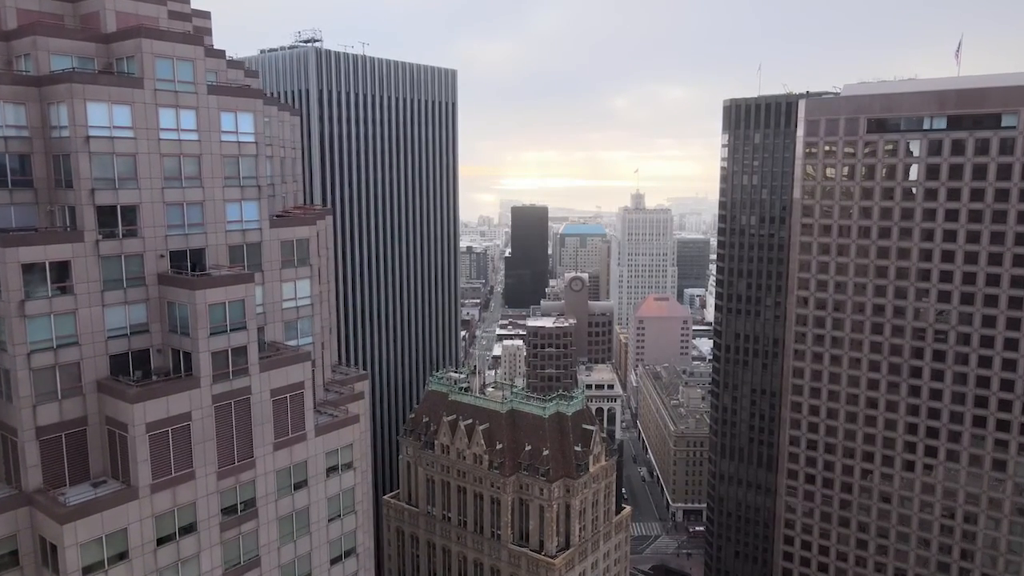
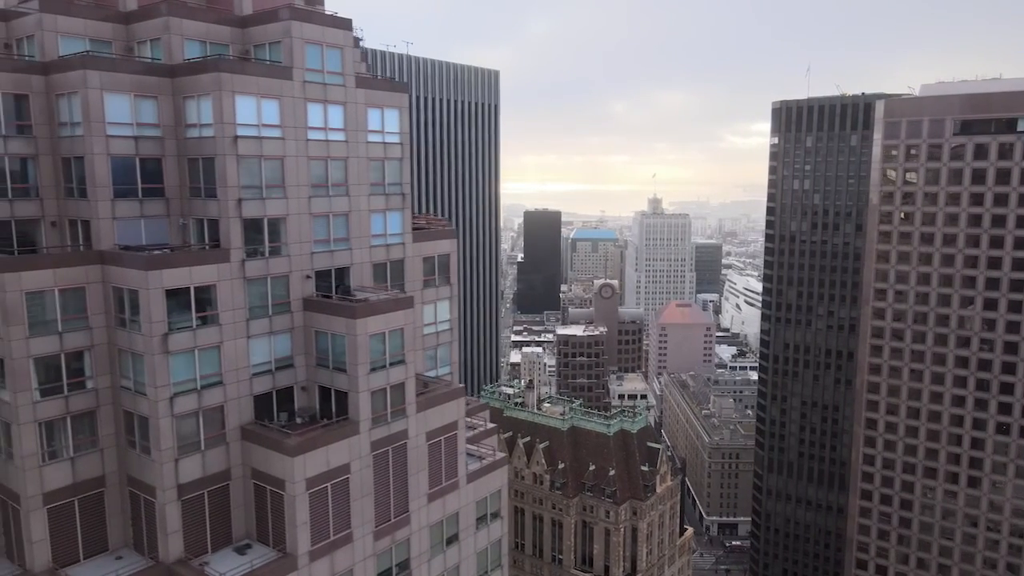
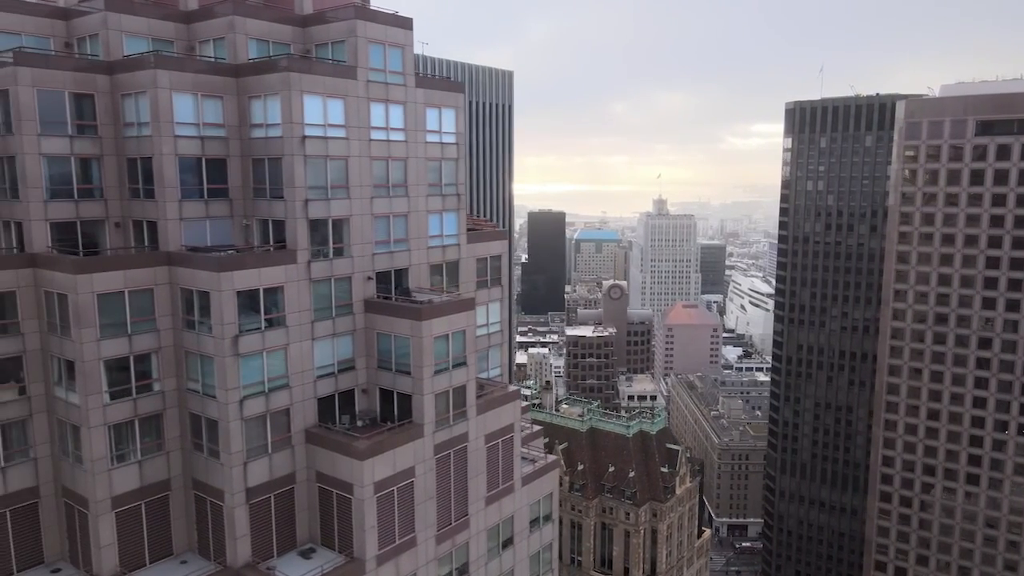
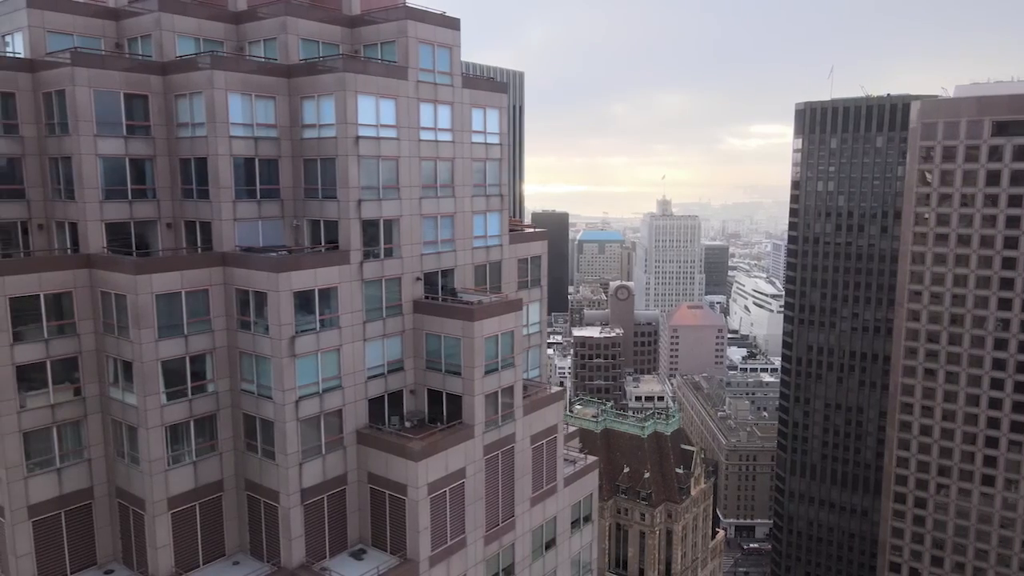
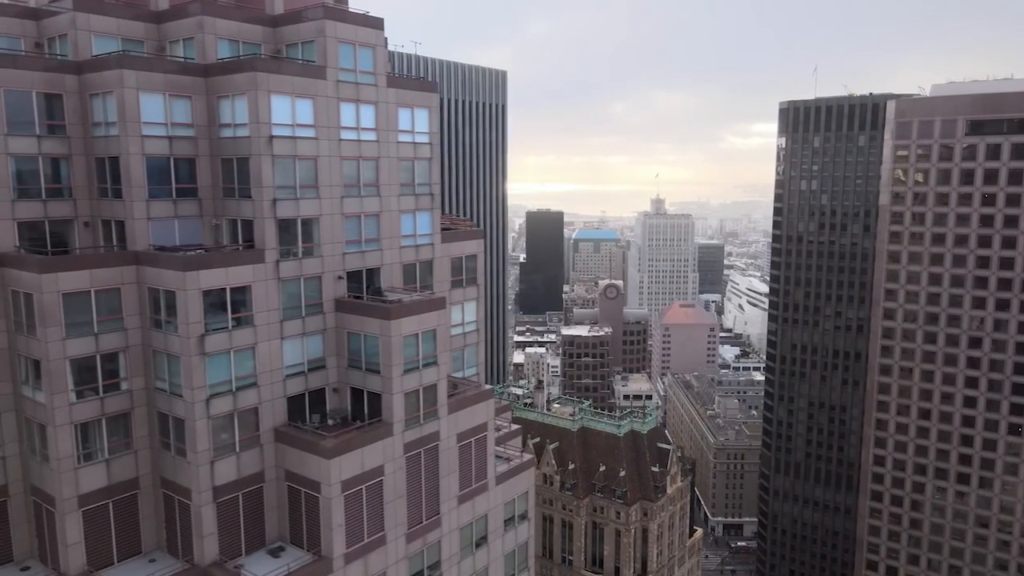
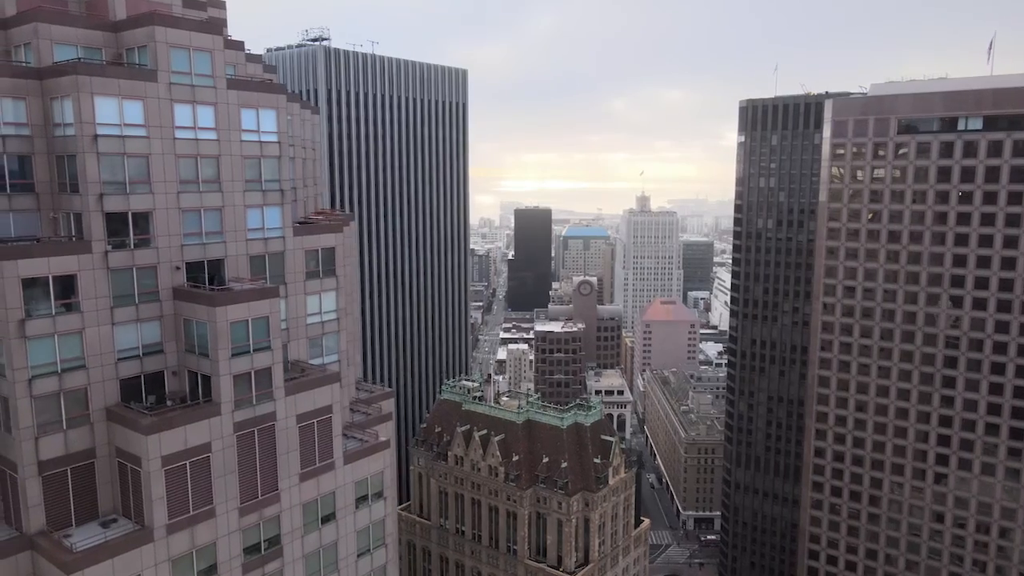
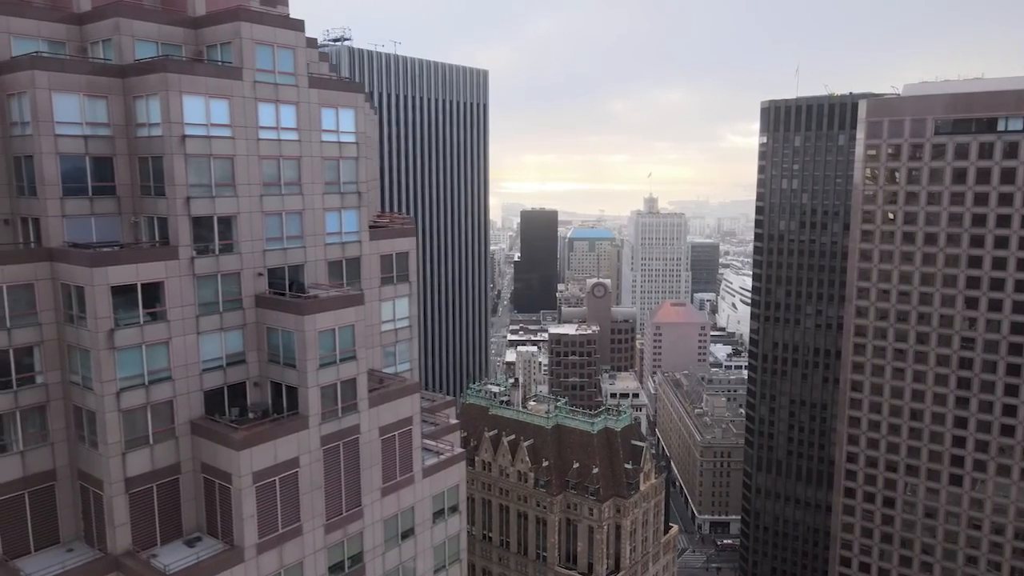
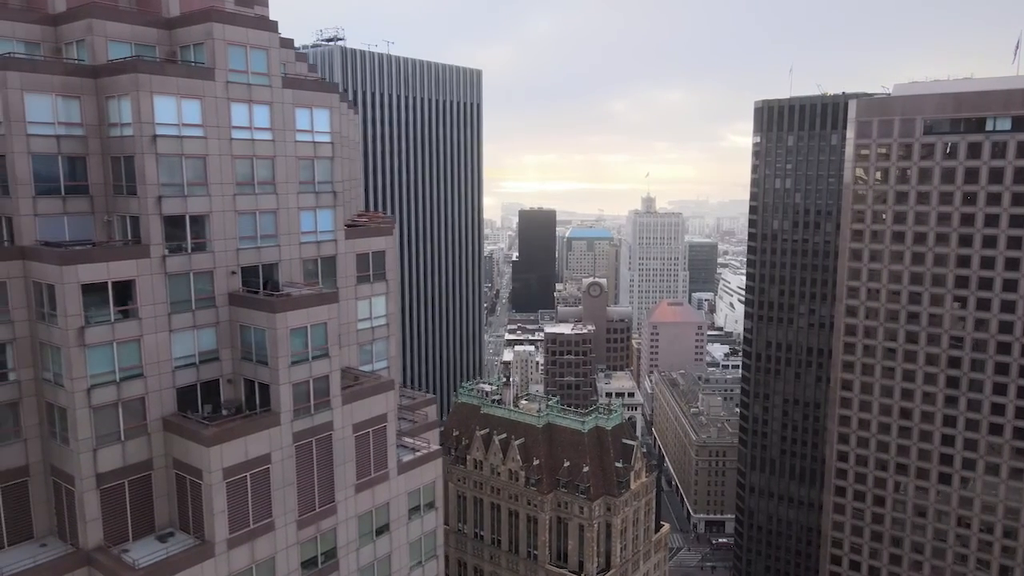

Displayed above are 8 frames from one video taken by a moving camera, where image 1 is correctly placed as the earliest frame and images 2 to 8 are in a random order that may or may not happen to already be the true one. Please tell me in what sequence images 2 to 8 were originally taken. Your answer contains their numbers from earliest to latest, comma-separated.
6, 8, 7, 2, 5, 3, 4
